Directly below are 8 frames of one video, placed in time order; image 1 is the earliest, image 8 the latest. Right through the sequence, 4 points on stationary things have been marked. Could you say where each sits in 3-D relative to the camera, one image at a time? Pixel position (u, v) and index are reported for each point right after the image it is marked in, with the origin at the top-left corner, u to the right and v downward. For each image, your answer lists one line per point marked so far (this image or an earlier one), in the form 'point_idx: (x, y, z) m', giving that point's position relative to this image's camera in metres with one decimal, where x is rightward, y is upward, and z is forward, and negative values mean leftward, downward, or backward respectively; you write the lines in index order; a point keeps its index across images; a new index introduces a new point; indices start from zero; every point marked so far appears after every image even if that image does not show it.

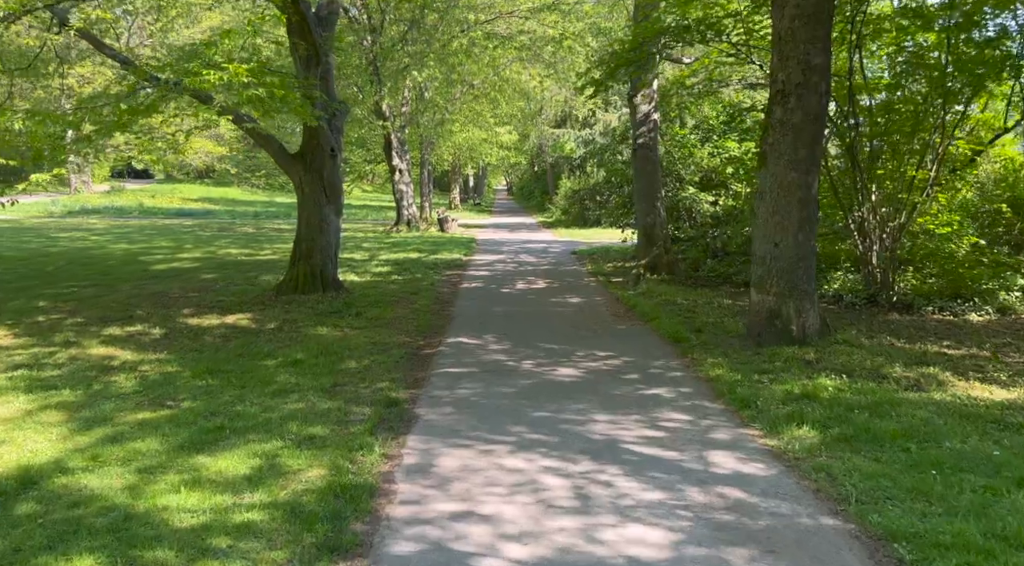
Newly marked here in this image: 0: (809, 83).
0: (+2.7, +1.8, +8.1) m
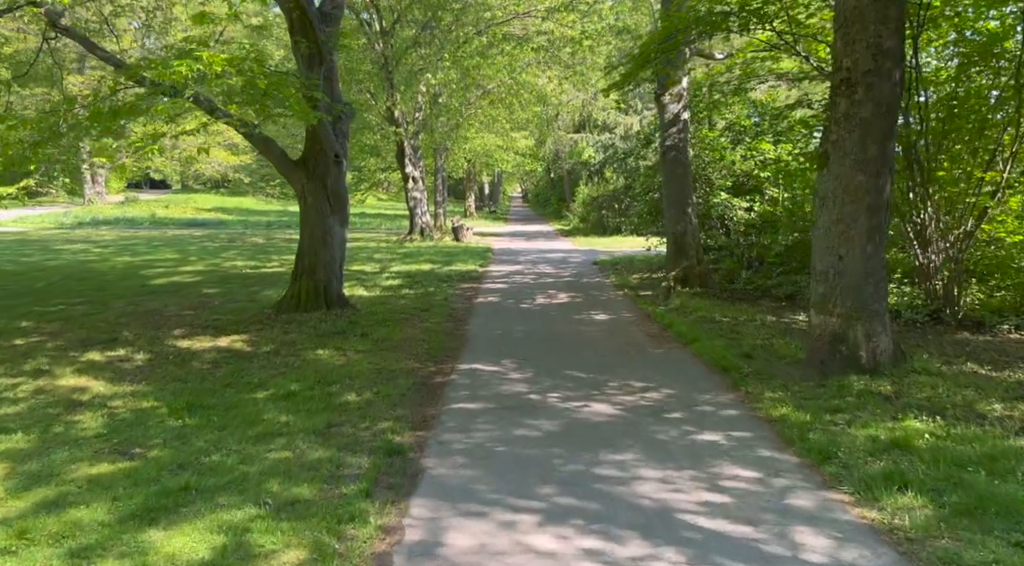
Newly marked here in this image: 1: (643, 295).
0: (+2.9, +1.7, +7.0) m
1: (+2.1, -0.2, +14.0) m
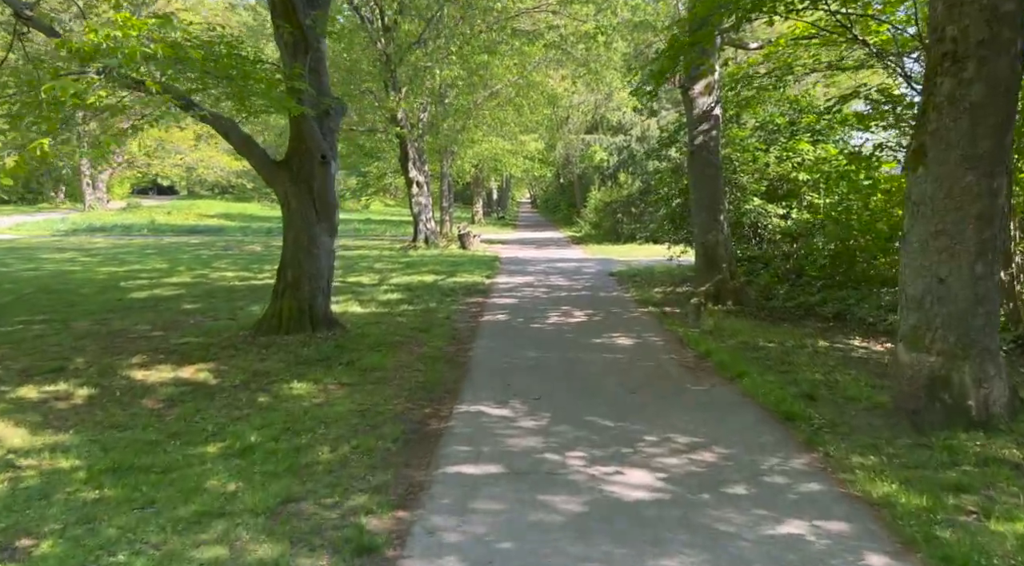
0: (+2.9, +1.5, +5.4) m
1: (+2.2, -0.4, +12.4) m
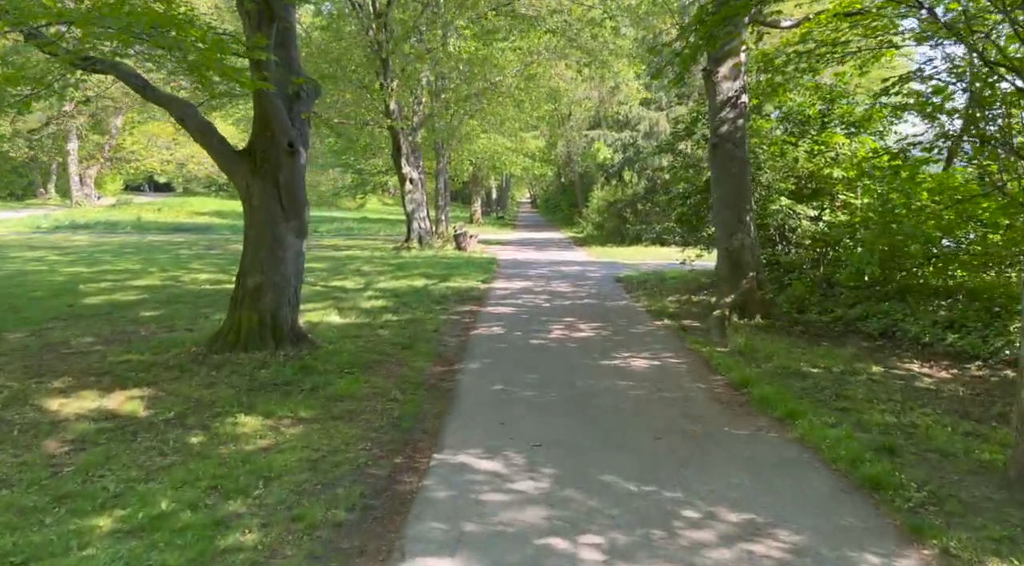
0: (+2.9, +1.4, +3.9) m
1: (+2.2, -0.5, +10.9) m
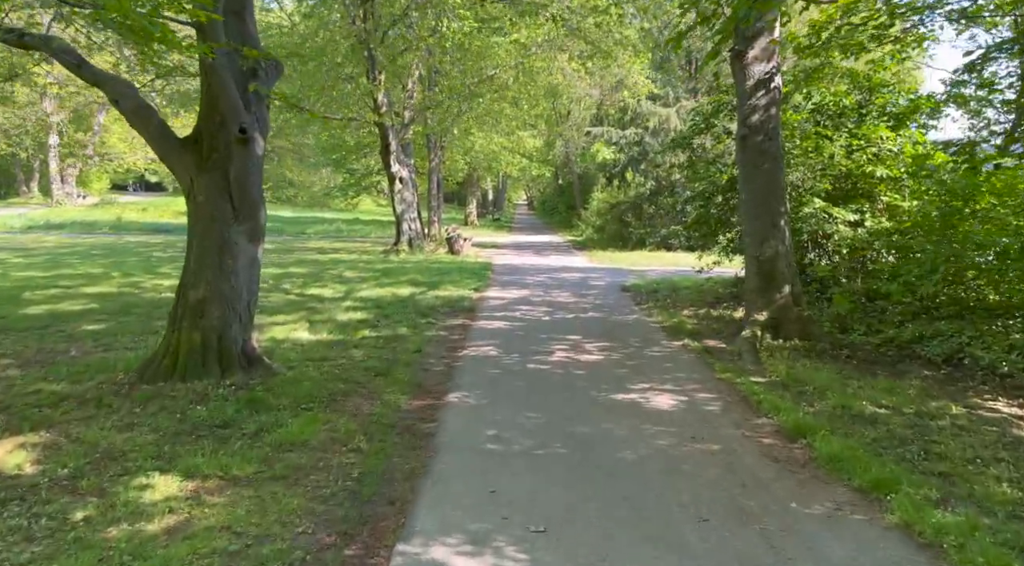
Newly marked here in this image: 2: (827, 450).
0: (+2.9, +1.2, +2.3) m
1: (+2.1, -0.7, +9.3) m
2: (+1.9, -1.0, +5.4) m
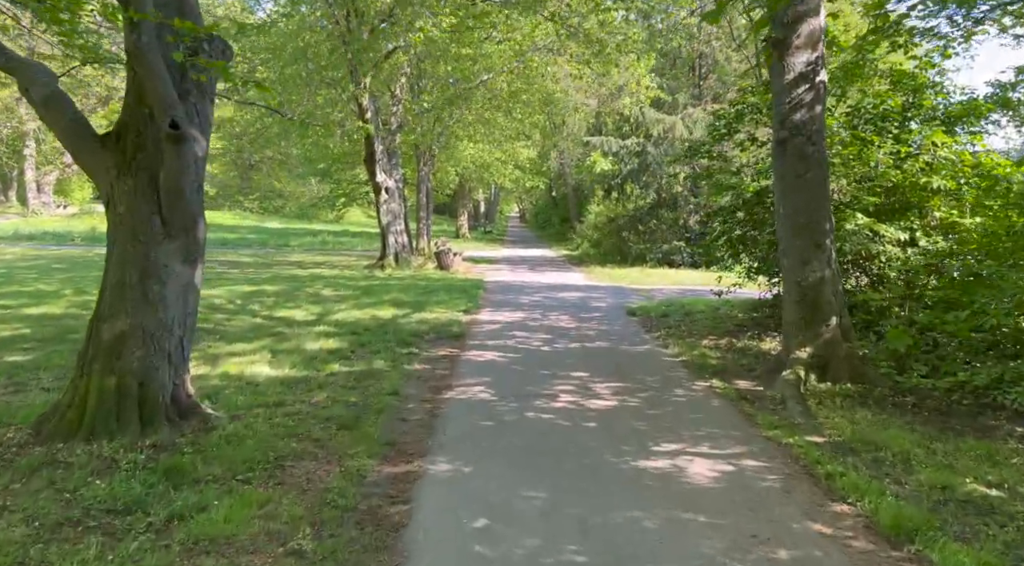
0: (+3.0, +1.0, +0.8) m
1: (+2.1, -1.0, +7.7) m
2: (+1.9, -1.2, +3.8) m
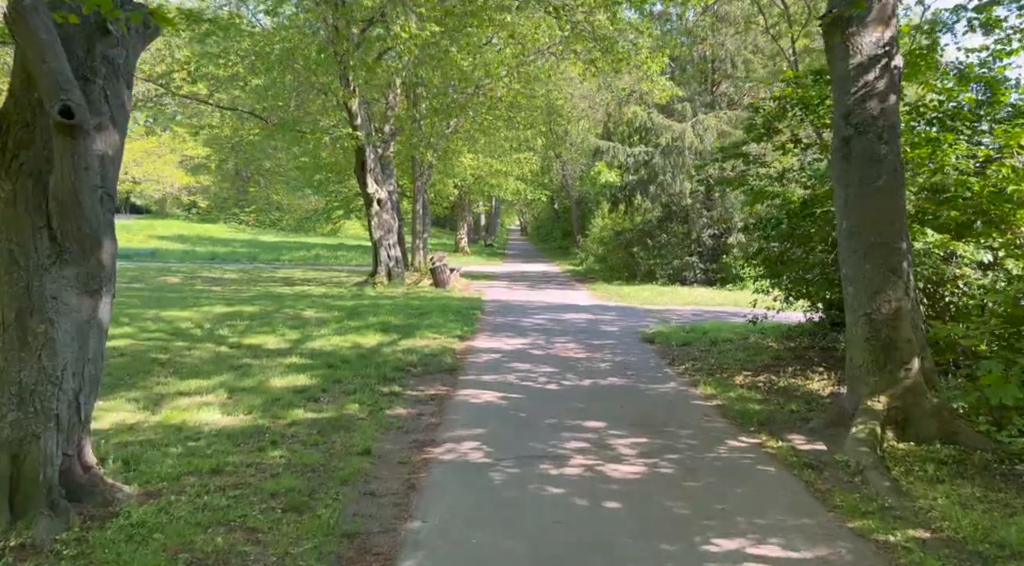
0: (+2.9, +0.9, -0.8) m
1: (+2.1, -1.2, +6.1) m
2: (+1.9, -1.4, +2.2) m
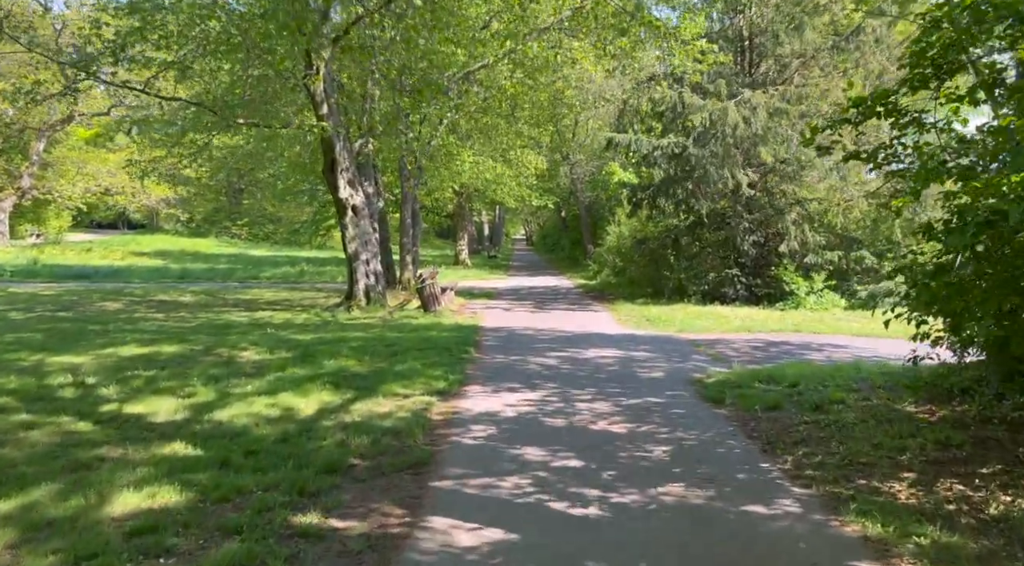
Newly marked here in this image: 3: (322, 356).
0: (+2.9, +0.7, -4.7) m
1: (+2.1, -1.4, +2.2) m
2: (+1.9, -1.6, -1.7) m
3: (-2.5, -0.9, +11.8) m
